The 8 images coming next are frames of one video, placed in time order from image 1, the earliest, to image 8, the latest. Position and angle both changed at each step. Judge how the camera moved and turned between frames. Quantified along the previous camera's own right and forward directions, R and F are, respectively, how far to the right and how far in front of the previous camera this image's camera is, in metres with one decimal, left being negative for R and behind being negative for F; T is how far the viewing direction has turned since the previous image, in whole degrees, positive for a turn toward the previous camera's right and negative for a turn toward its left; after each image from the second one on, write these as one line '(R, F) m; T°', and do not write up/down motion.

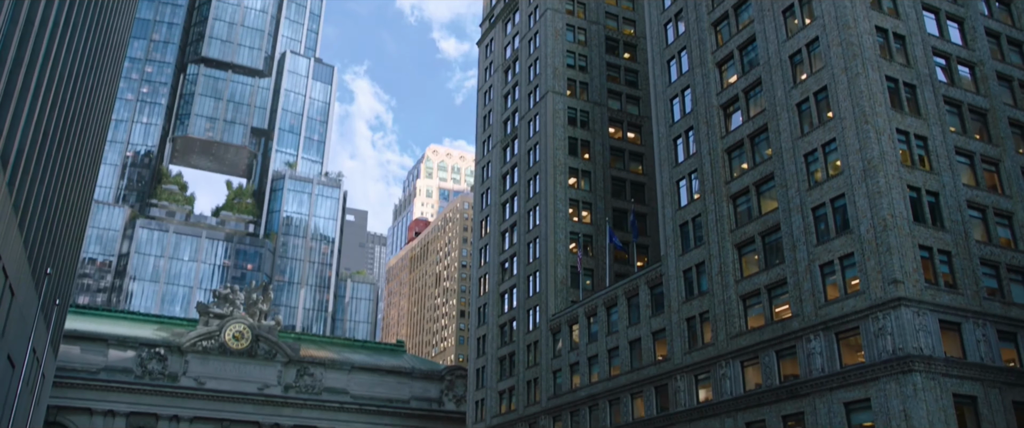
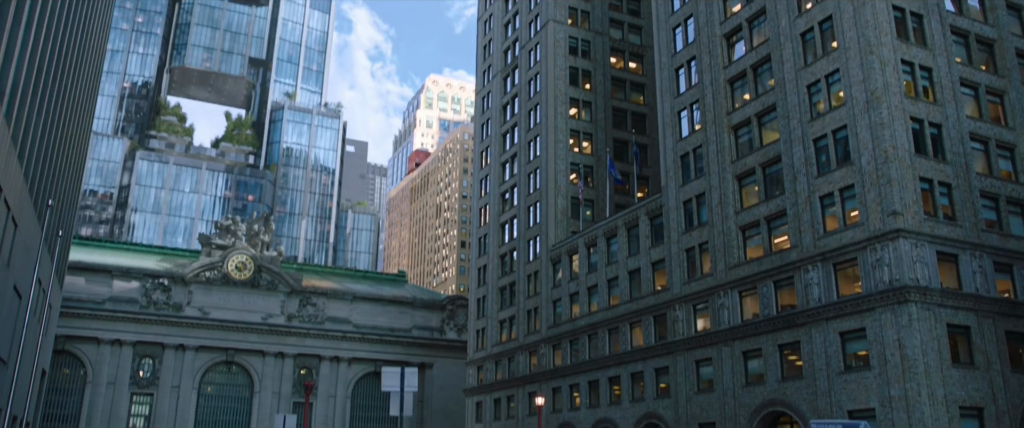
(0.0, 0.0) m; 0°
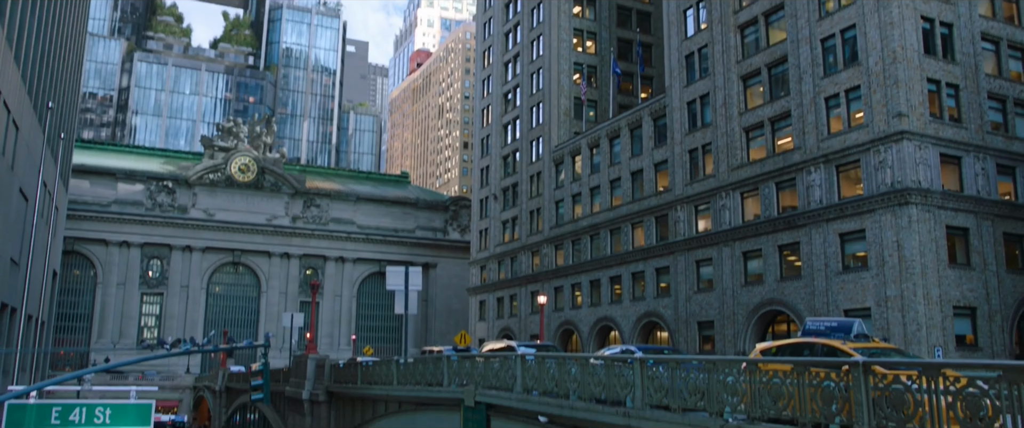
(0.0, -0.1) m; 0°
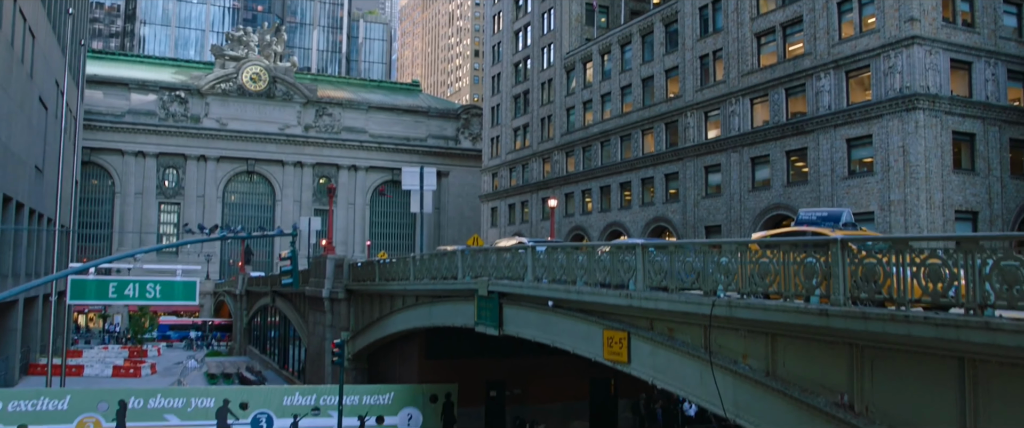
(0.0, -0.9) m; -1°
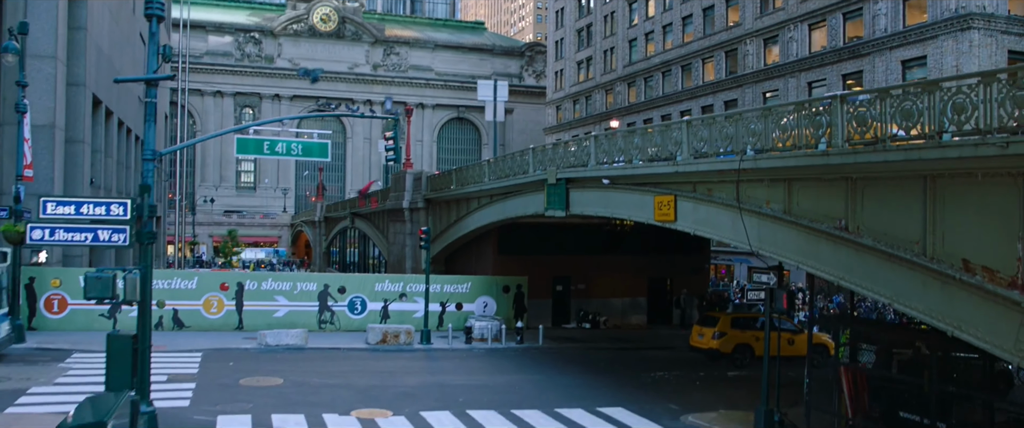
(-0.1, -3.1) m; -4°
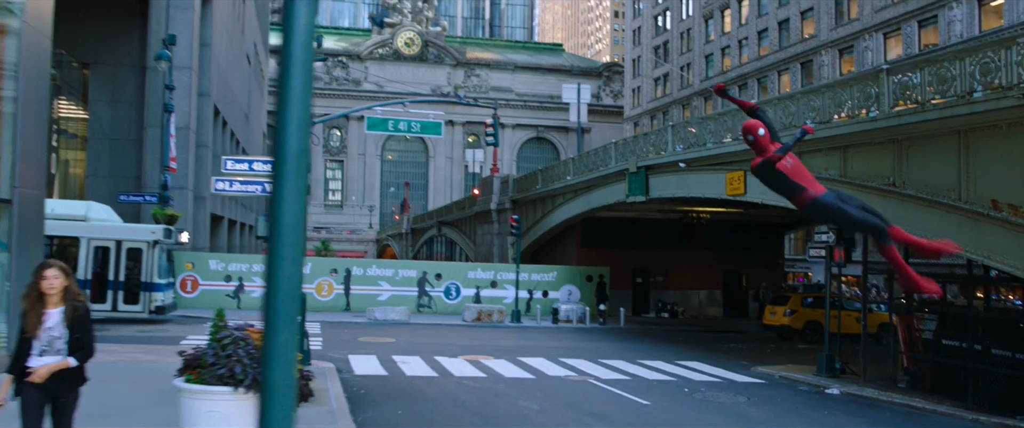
(-0.2, -2.4) m; -5°
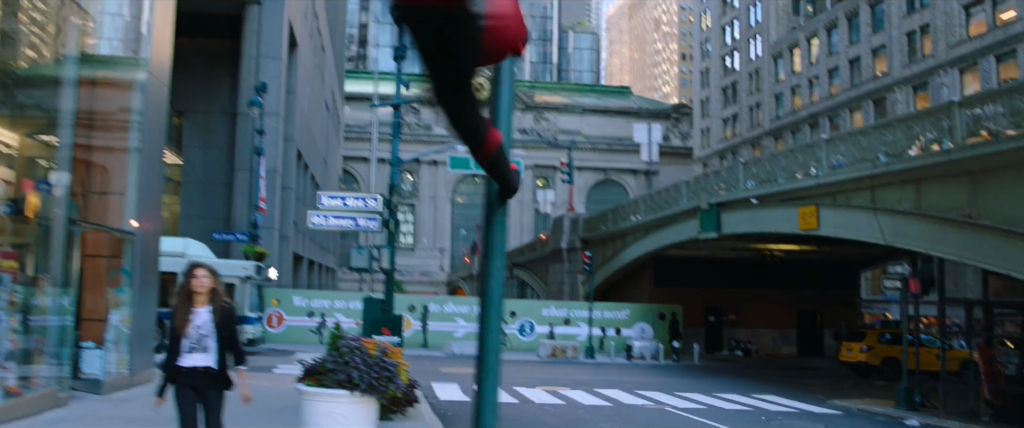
(-0.2, -0.7) m; -4°
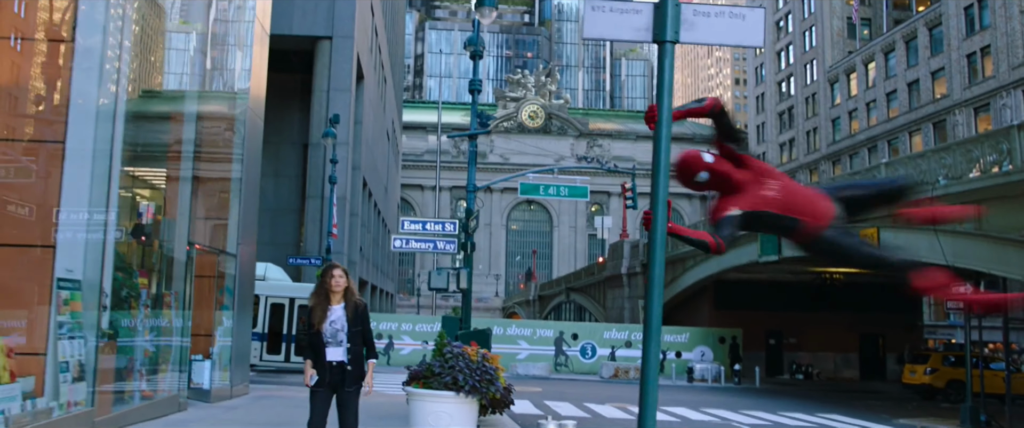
(-0.3, -0.9) m; -3°
